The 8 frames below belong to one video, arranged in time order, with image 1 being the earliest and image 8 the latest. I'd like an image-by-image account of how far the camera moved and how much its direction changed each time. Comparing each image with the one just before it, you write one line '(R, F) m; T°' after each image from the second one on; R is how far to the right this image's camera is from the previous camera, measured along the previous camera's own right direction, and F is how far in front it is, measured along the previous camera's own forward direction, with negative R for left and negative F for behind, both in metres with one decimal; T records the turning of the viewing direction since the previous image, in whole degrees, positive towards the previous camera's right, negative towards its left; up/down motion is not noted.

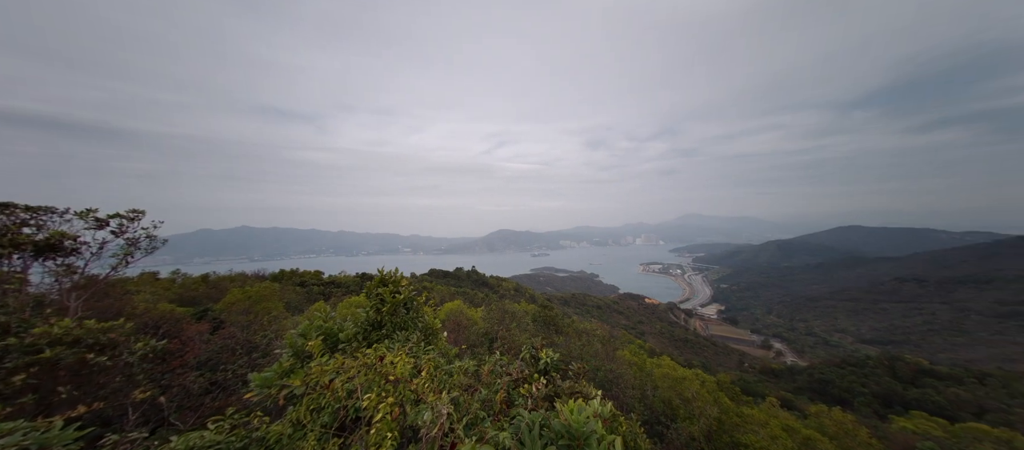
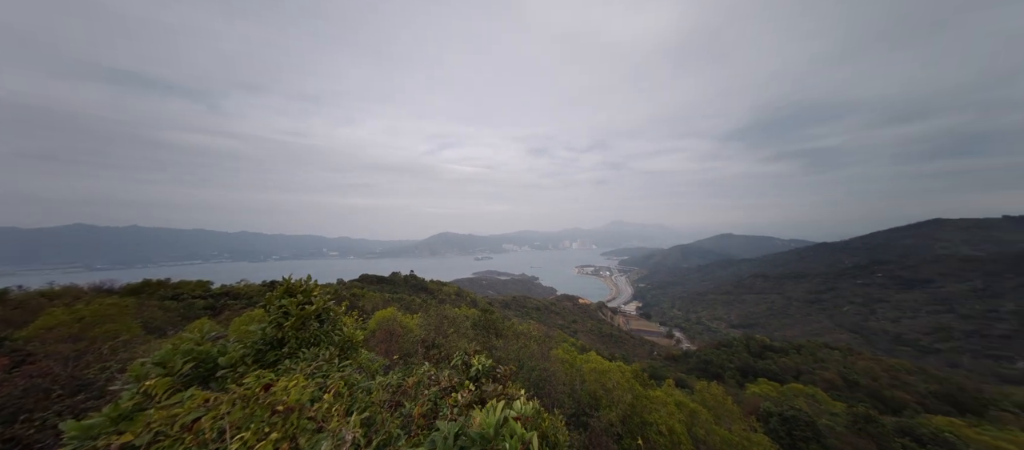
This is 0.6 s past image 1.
(+0.2, -0.1) m; +13°
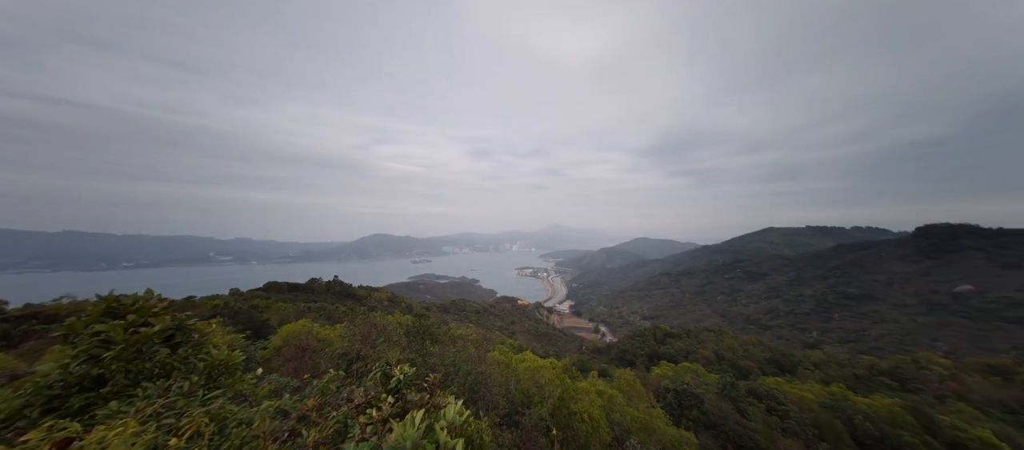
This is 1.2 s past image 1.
(+0.3, 0.0) m; +13°
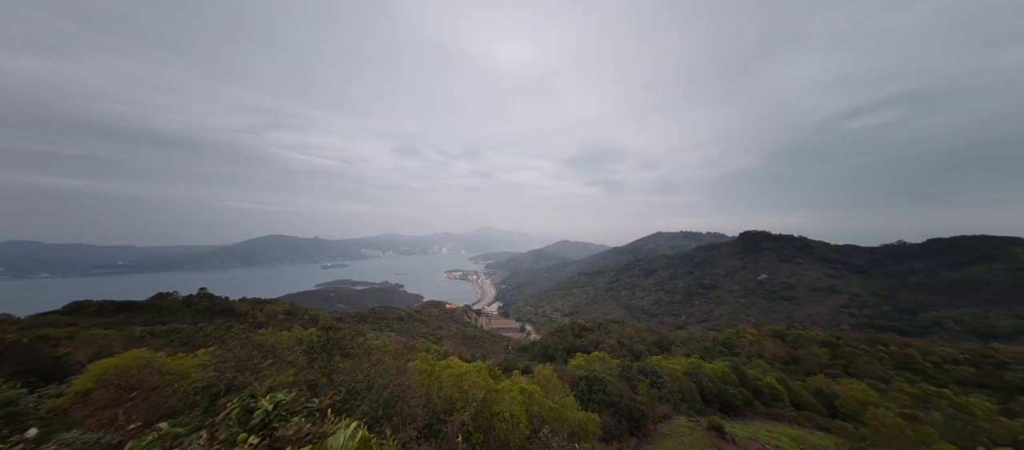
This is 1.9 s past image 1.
(+0.3, -0.1) m; +15°
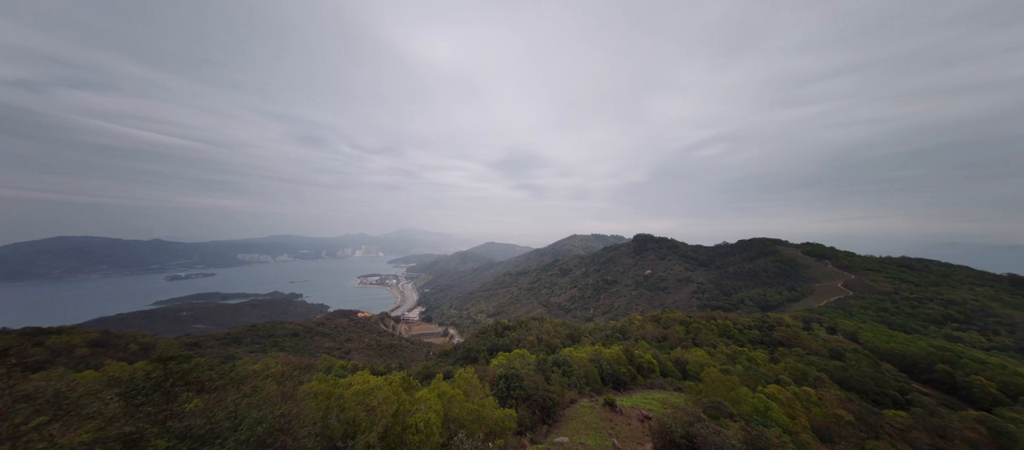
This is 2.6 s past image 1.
(+0.2, -0.1) m; +16°
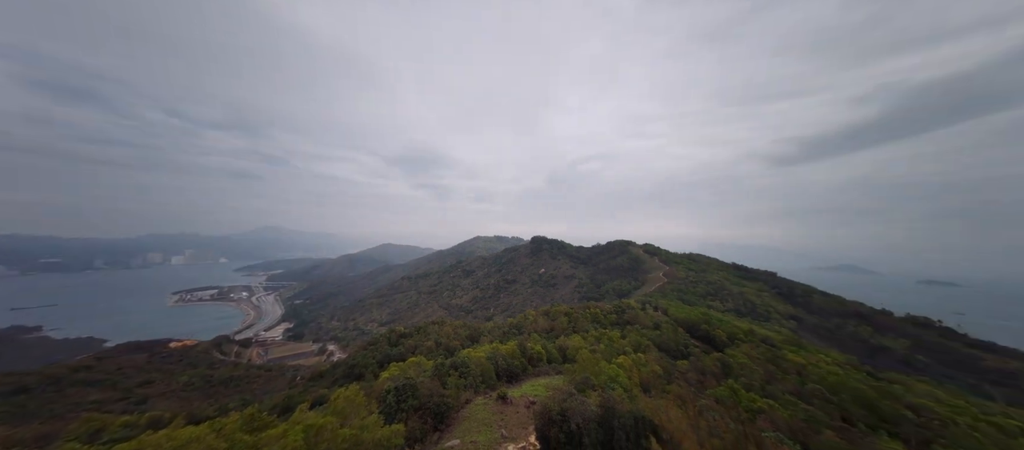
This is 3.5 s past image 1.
(+0.1, 0.0) m; +20°
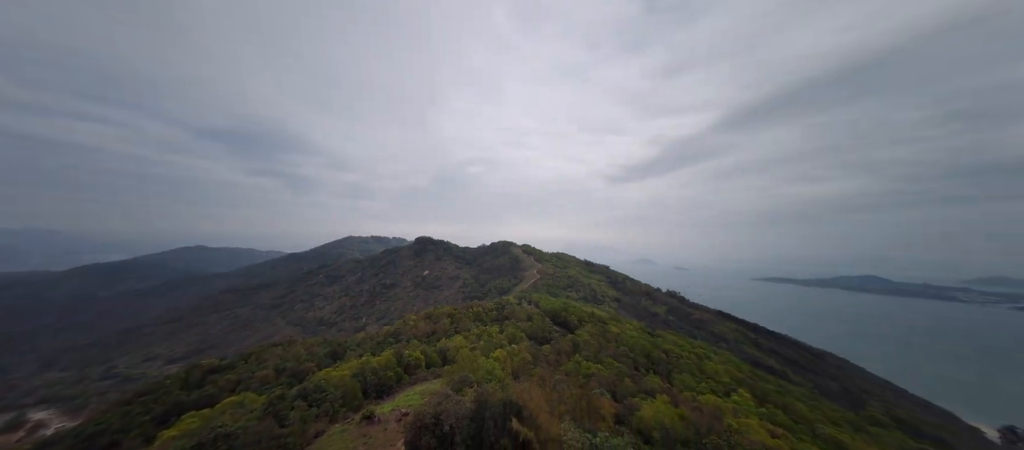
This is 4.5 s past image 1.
(-0.1, +0.6) m; +24°
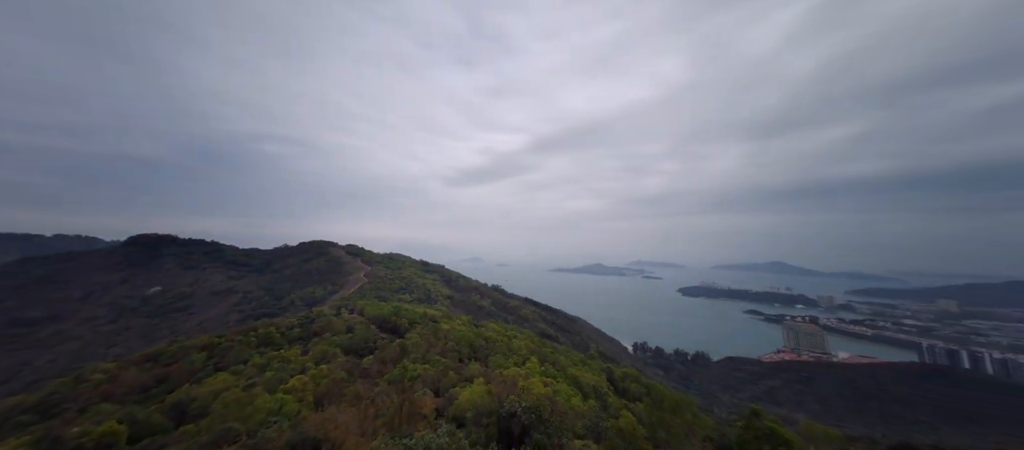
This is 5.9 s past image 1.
(+0.2, +0.8) m; +33°
